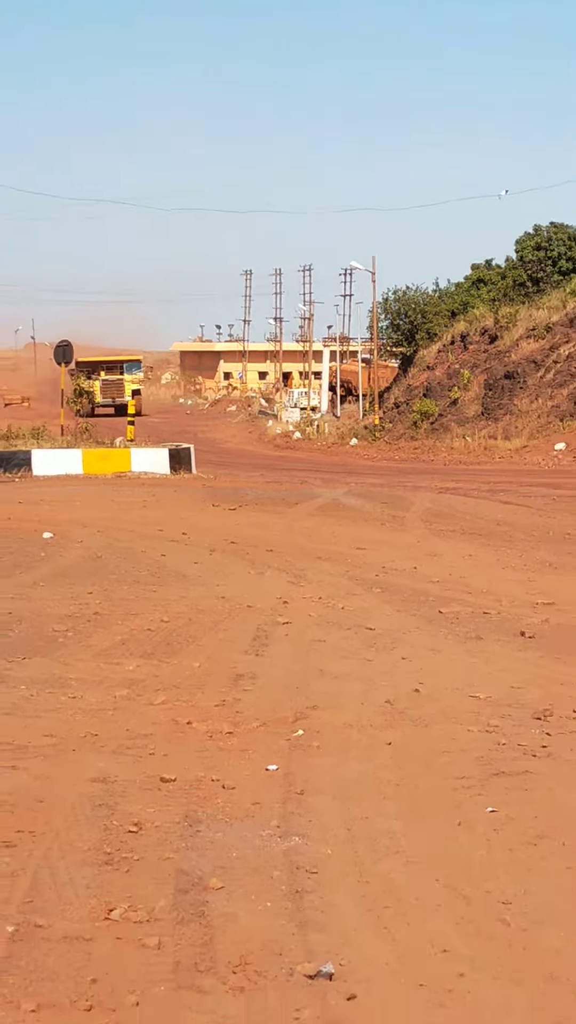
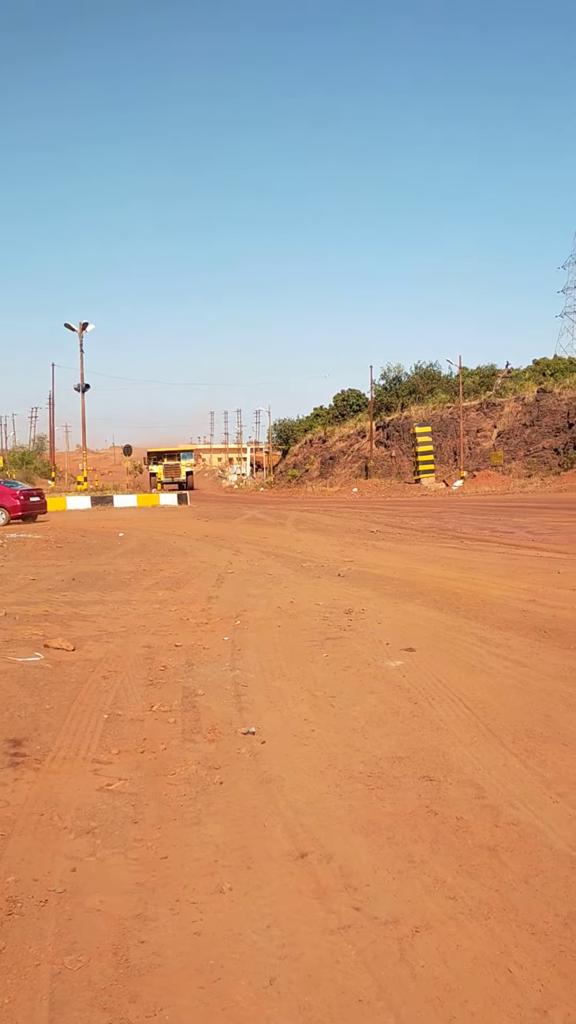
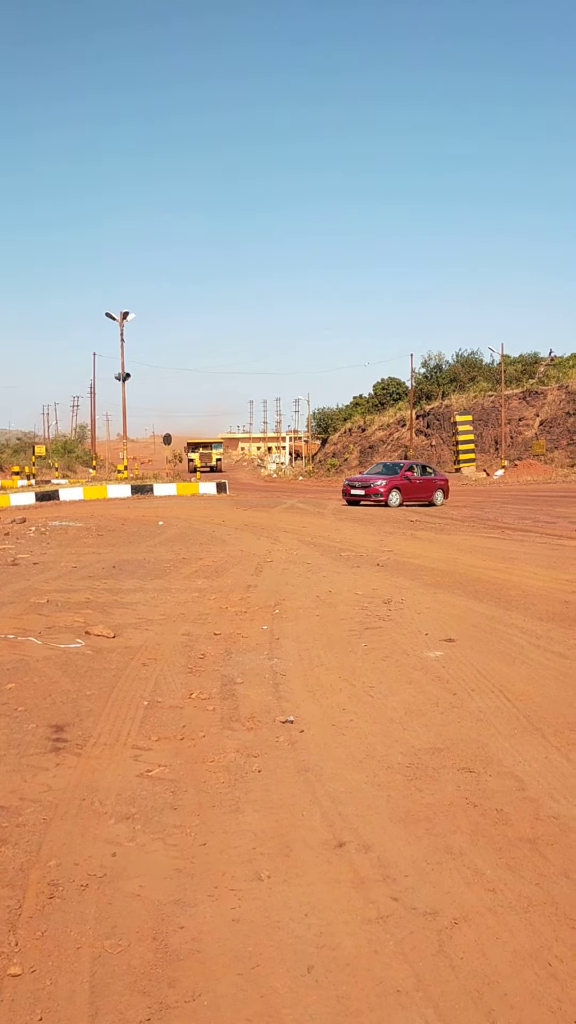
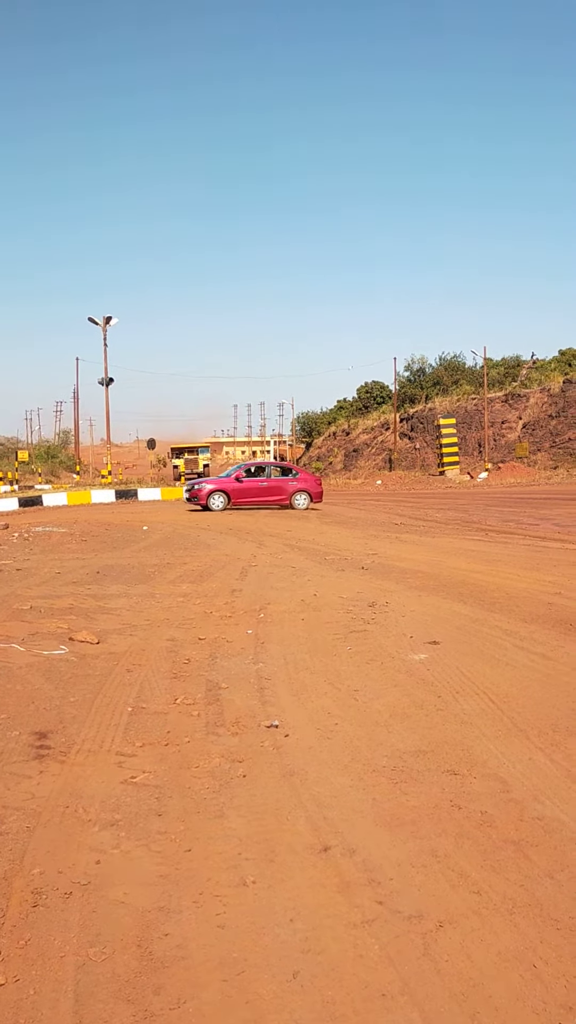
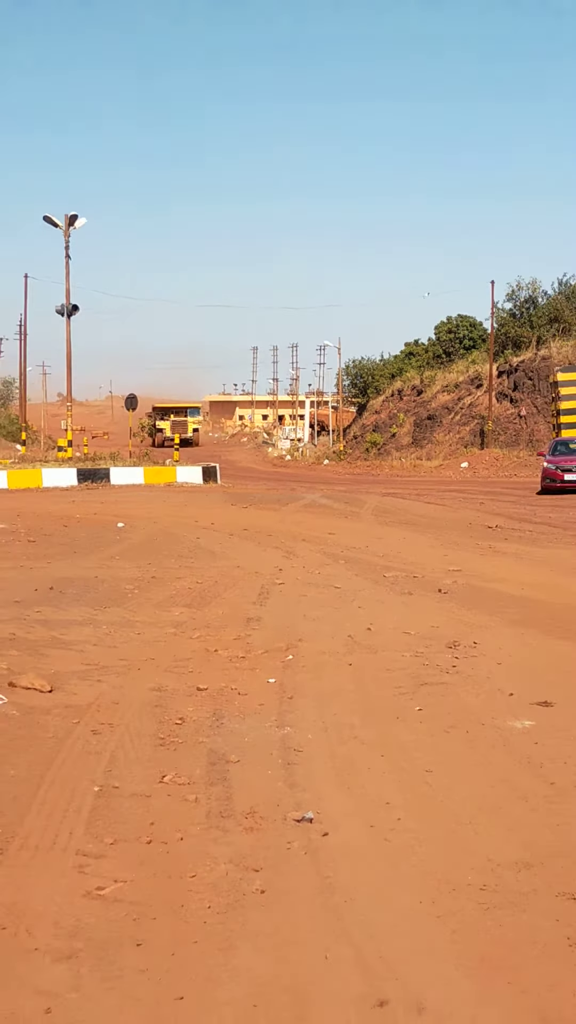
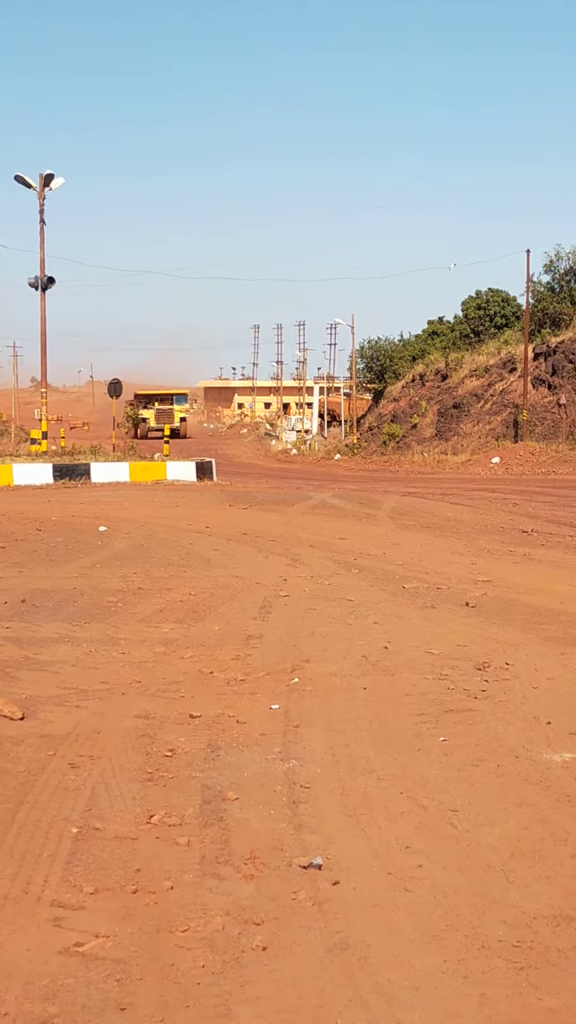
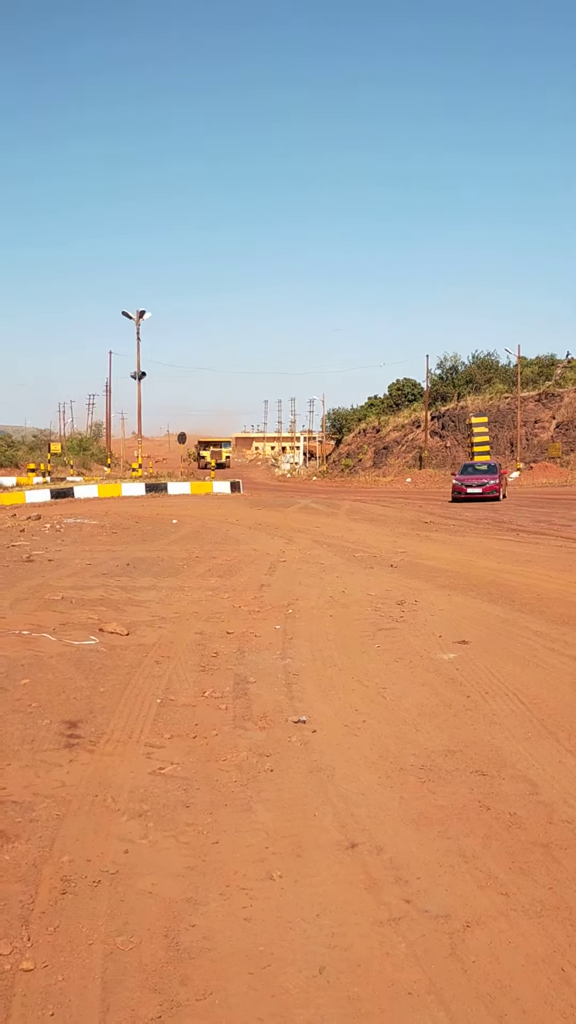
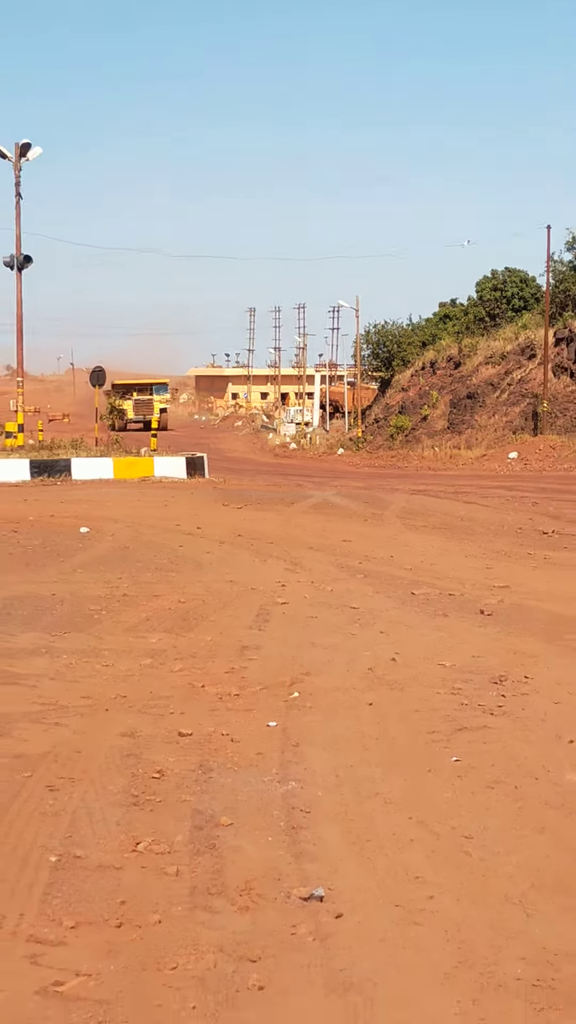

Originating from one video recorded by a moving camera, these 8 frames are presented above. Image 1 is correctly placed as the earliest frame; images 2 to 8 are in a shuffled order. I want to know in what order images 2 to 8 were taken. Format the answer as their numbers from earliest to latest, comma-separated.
8, 6, 5, 7, 3, 4, 2
